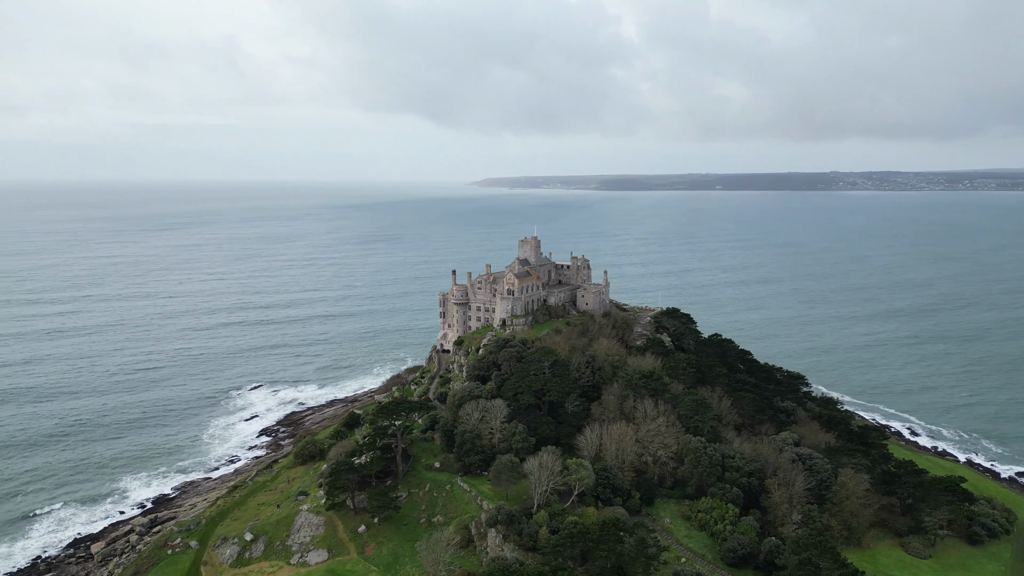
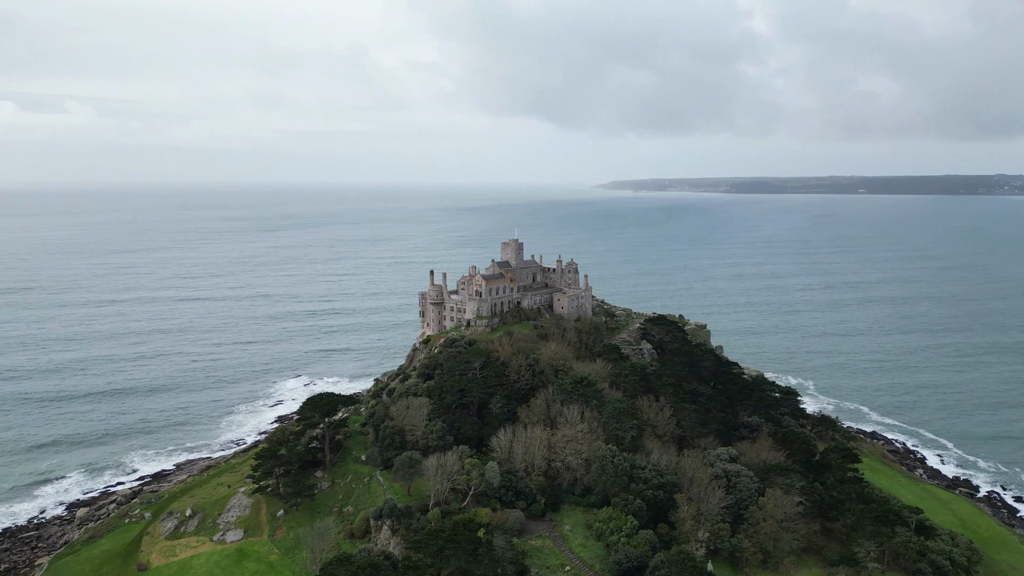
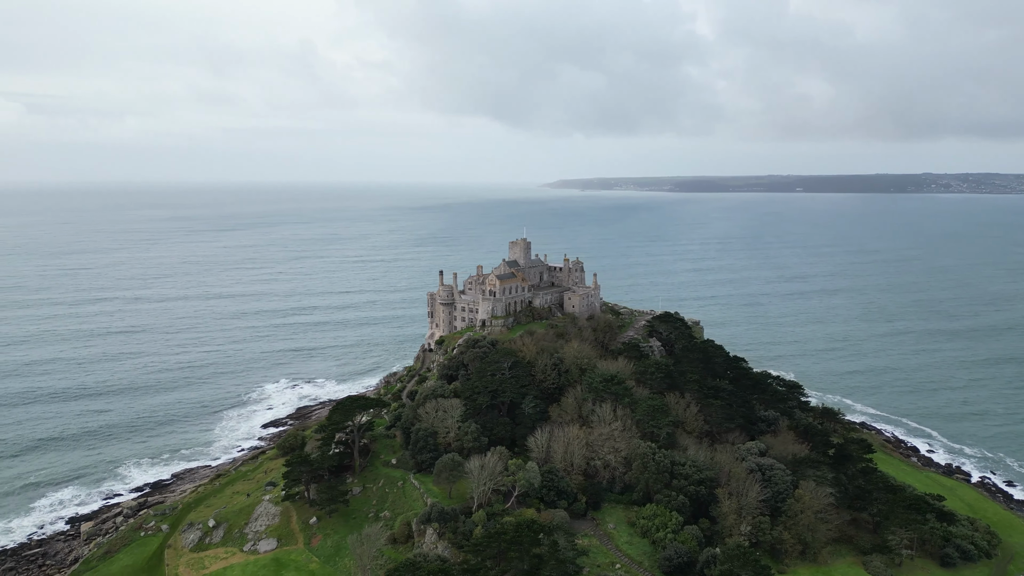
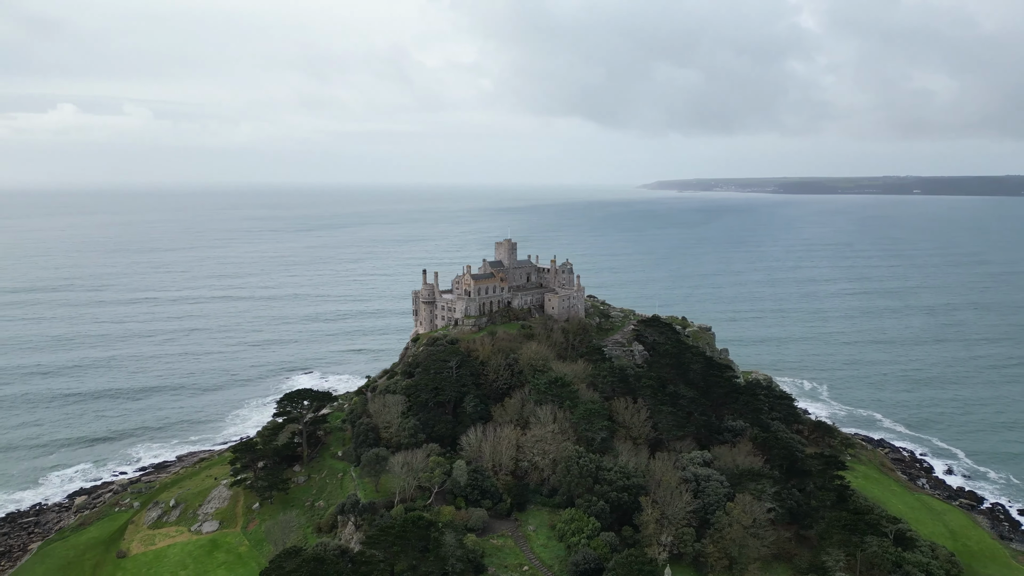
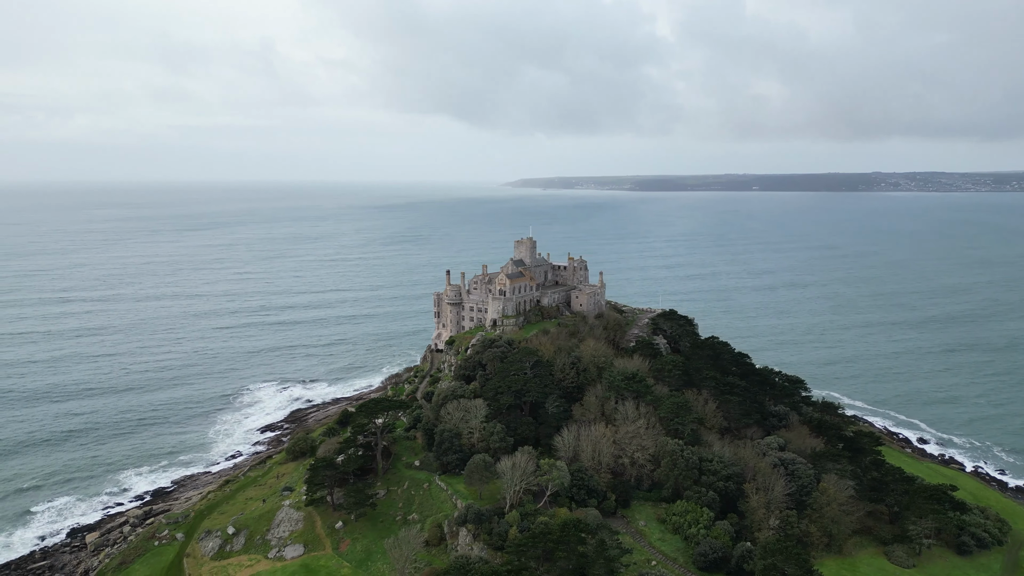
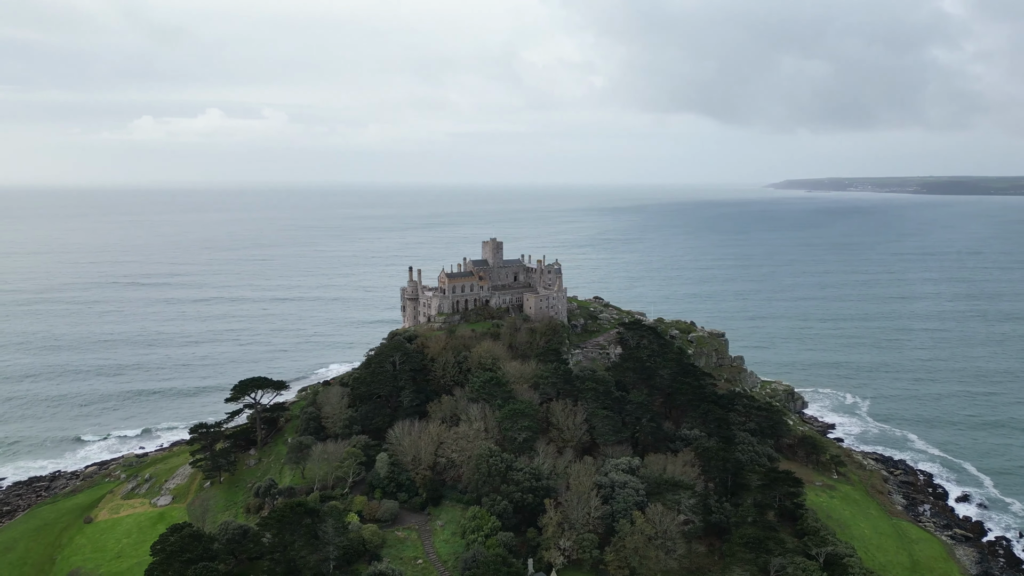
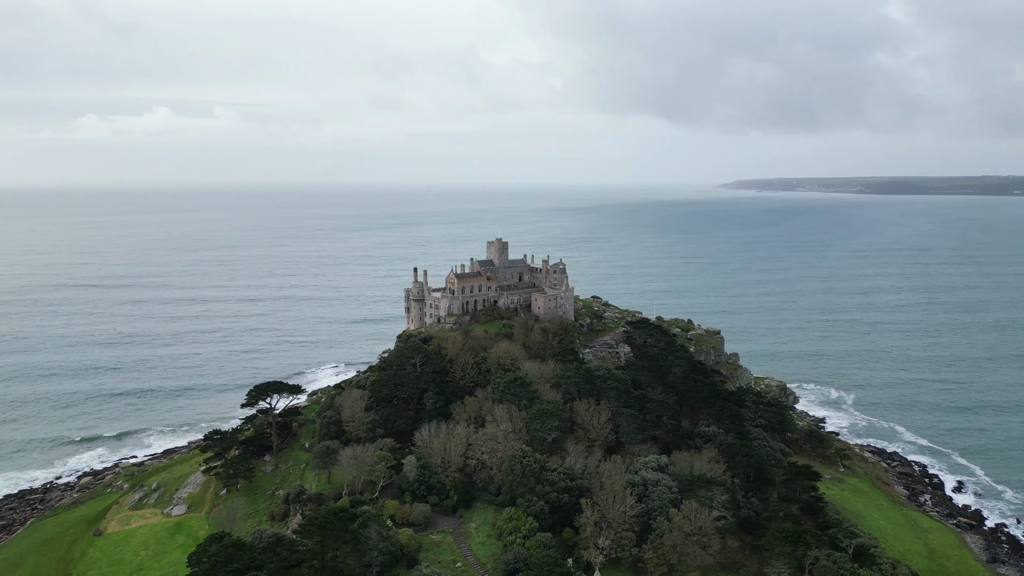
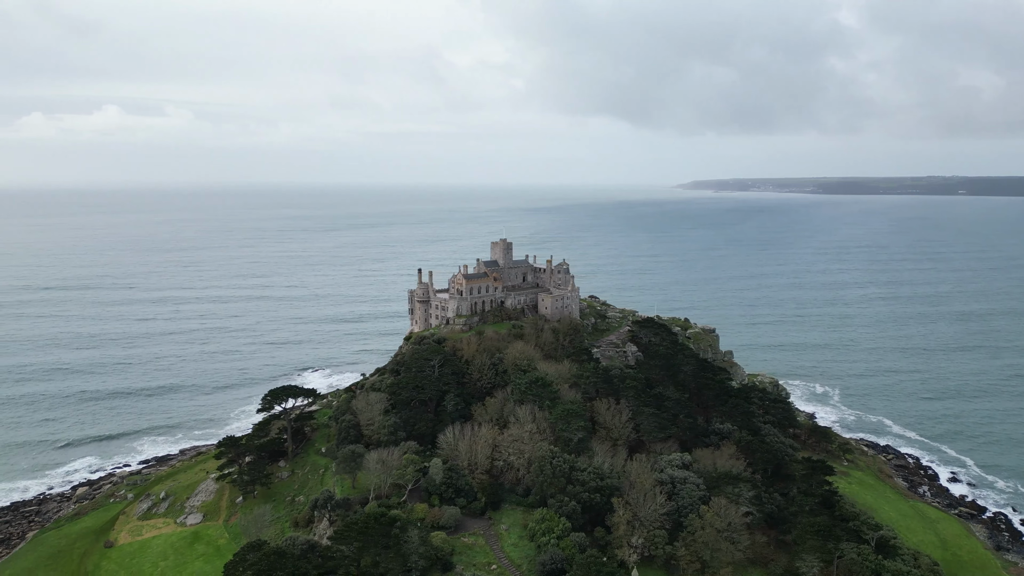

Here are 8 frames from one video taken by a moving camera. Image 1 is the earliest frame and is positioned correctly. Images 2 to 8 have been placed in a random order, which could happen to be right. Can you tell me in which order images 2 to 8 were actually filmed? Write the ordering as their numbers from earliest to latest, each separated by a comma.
5, 3, 2, 4, 8, 7, 6
